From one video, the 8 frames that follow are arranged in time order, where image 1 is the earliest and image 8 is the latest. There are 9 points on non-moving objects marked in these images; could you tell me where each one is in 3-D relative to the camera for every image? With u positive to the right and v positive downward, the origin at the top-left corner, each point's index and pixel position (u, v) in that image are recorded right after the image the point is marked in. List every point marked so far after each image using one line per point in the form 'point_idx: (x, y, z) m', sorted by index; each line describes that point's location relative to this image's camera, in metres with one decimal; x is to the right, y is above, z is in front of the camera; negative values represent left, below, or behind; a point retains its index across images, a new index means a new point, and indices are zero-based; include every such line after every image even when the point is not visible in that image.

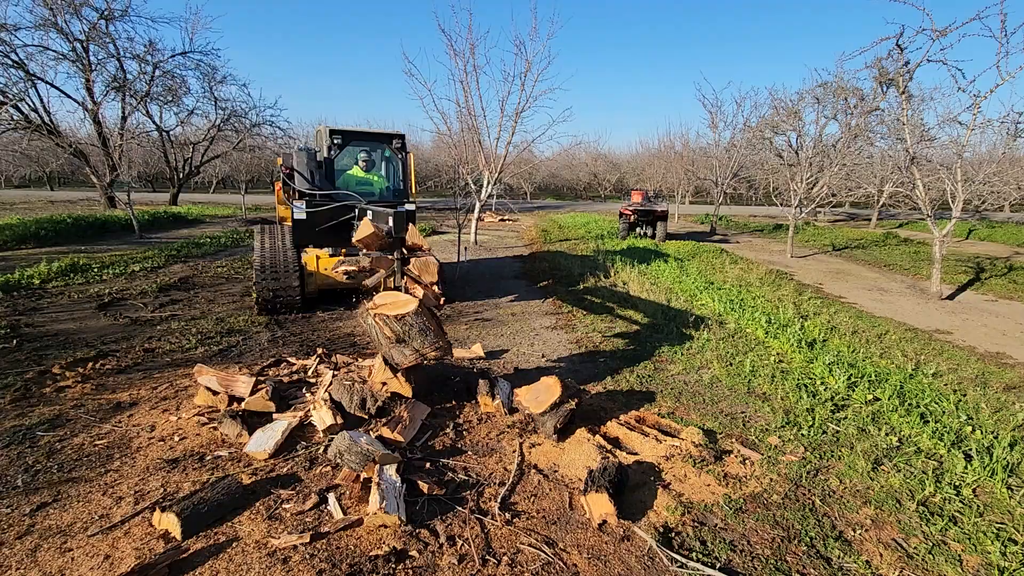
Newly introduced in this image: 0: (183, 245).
0: (-8.3, +1.1, +13.4) m
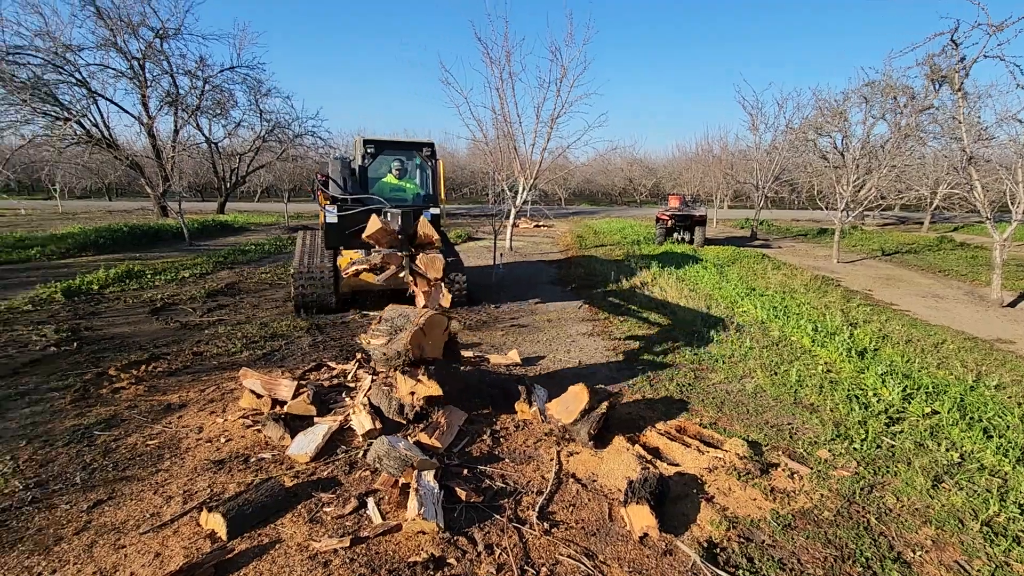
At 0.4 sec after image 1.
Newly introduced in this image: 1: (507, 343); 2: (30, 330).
0: (-7.4, +0.9, +13.9) m
1: (-0.1, -0.7, +6.5) m
2: (-6.2, -0.5, +6.8) m
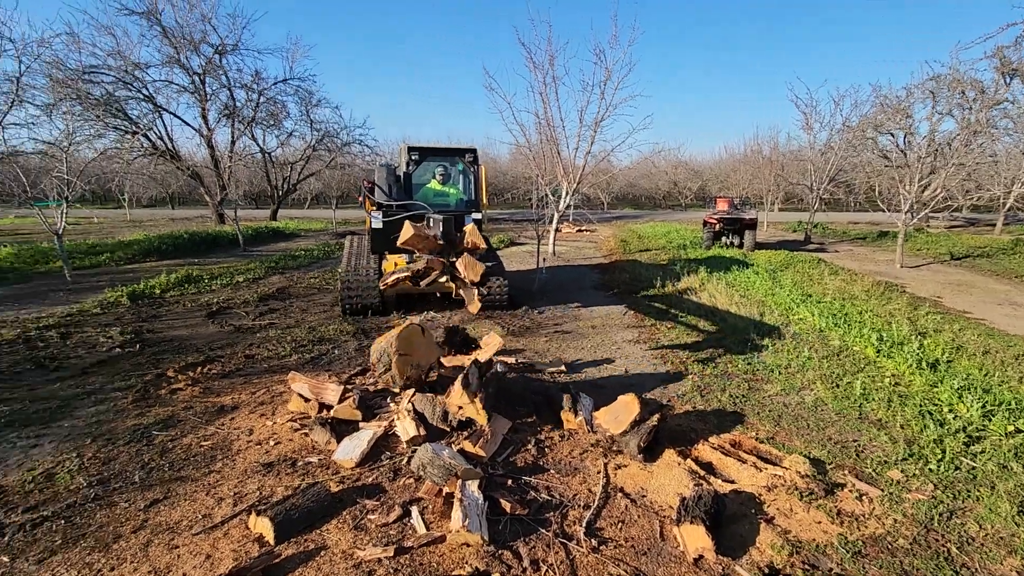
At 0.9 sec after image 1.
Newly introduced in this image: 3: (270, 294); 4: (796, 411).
0: (-6.2, +0.8, +14.3) m
1: (+0.5, -0.7, +6.4) m
2: (-5.6, -0.6, +7.2) m
3: (-4.5, -0.1, +9.9) m
4: (+2.4, -1.1, +4.6) m
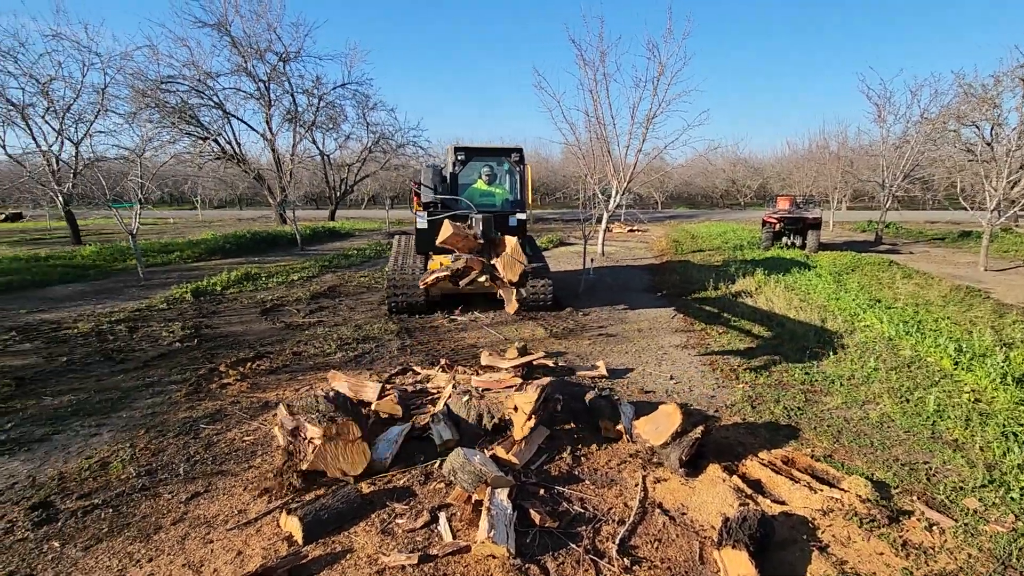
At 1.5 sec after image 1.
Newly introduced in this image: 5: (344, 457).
0: (-4.9, +0.9, +14.8) m
1: (+0.9, -0.8, +6.2) m
2: (-5.0, -0.5, +7.6) m
3: (-3.7, -0.1, +10.2) m
4: (+2.7, -1.1, +4.2) m
5: (-1.2, -1.1, +3.4) m
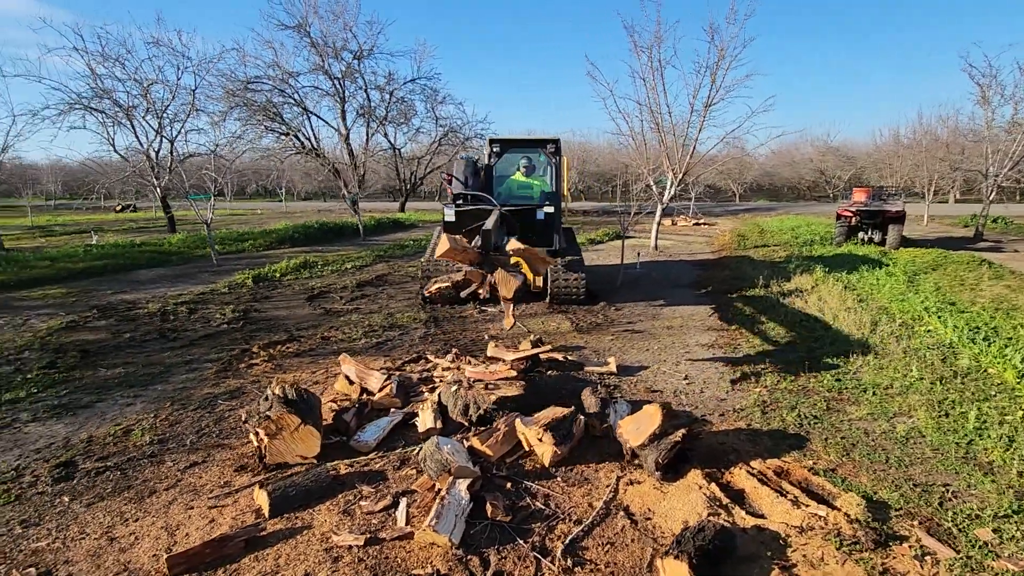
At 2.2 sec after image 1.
0: (-3.5, +1.2, +15.3) m
1: (+1.1, -0.7, +6.0) m
2: (-4.6, -0.3, +8.3) m
3: (-2.9, +0.1, +10.6) m
4: (+2.6, -1.1, +3.8) m
5: (-1.4, -1.0, +3.5) m
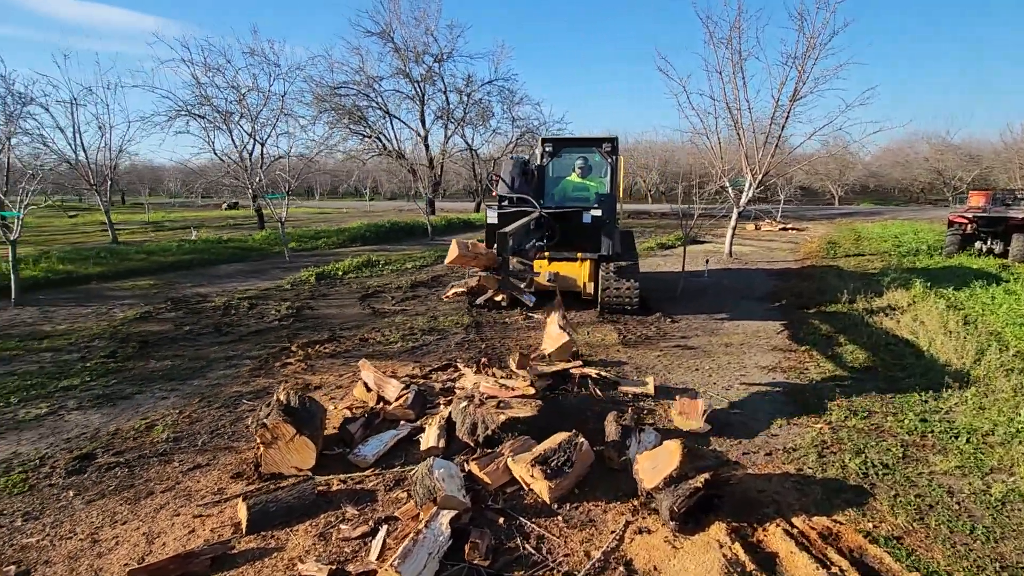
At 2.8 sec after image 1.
0: (-1.7, +1.2, +15.3) m
1: (+1.5, -0.8, +5.5) m
2: (-3.8, -0.3, +8.6) m
3: (-1.8, +0.1, +10.6) m
4: (+2.7, -1.3, +3.1) m
5: (-1.4, -1.1, +3.4) m
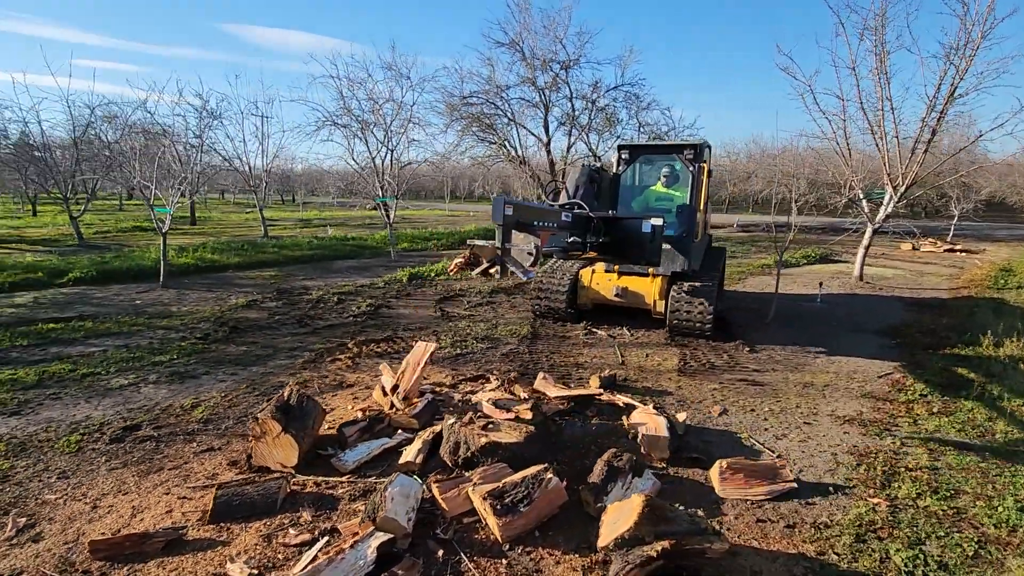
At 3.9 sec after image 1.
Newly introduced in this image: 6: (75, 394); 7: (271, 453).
0: (+1.2, +0.9, +15.2) m
1: (+1.8, -1.0, +4.9) m
2: (-2.6, -0.2, +9.1) m
3: (-0.1, 0.0, +10.6) m
4: (+2.3, -1.5, +2.3) m
5: (-1.6, -1.1, +3.5) m
6: (-4.1, -1.0, +5.0) m
7: (-1.6, -1.1, +3.5) m
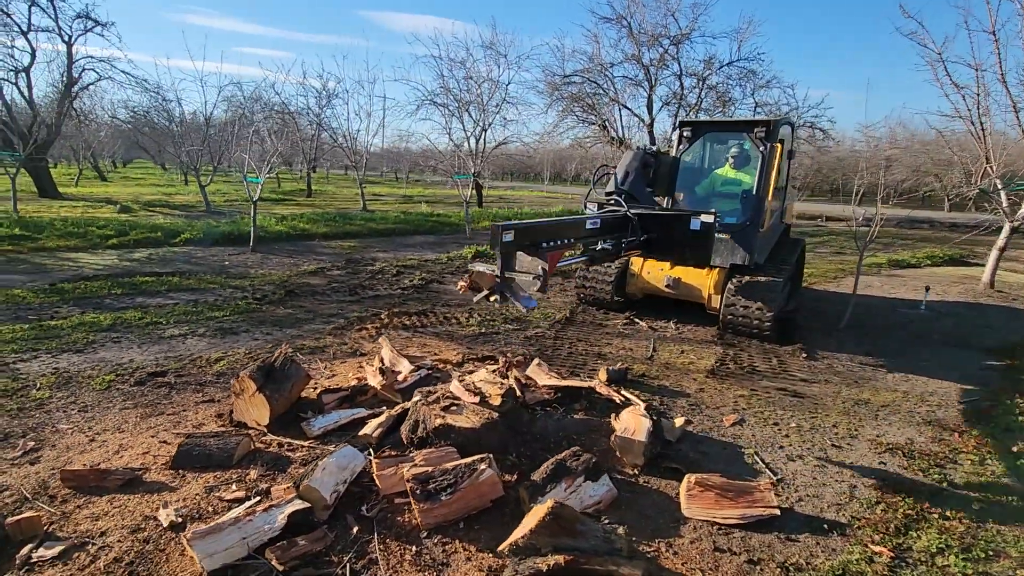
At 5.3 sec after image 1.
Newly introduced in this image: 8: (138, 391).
0: (+3.3, +1.3, +14.5) m
1: (+1.7, -1.0, +4.3) m
2: (-1.7, +0.2, +9.3) m
3: (+1.1, +0.3, +10.3) m
4: (+1.7, -1.6, +1.7) m
5: (-1.8, -0.8, +3.7) m
6: (-4.0, -0.5, +5.6) m
7: (-1.8, -0.9, +3.7) m
8: (-3.0, -0.8, +4.3) m
